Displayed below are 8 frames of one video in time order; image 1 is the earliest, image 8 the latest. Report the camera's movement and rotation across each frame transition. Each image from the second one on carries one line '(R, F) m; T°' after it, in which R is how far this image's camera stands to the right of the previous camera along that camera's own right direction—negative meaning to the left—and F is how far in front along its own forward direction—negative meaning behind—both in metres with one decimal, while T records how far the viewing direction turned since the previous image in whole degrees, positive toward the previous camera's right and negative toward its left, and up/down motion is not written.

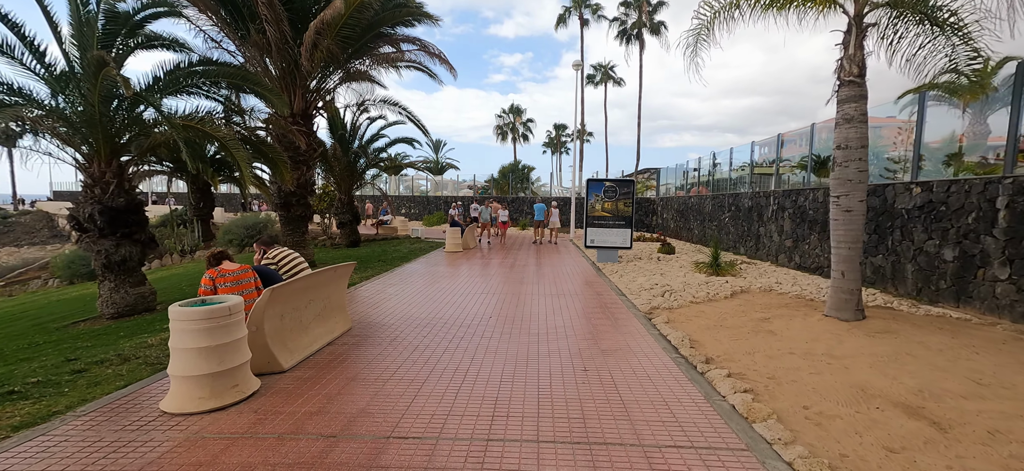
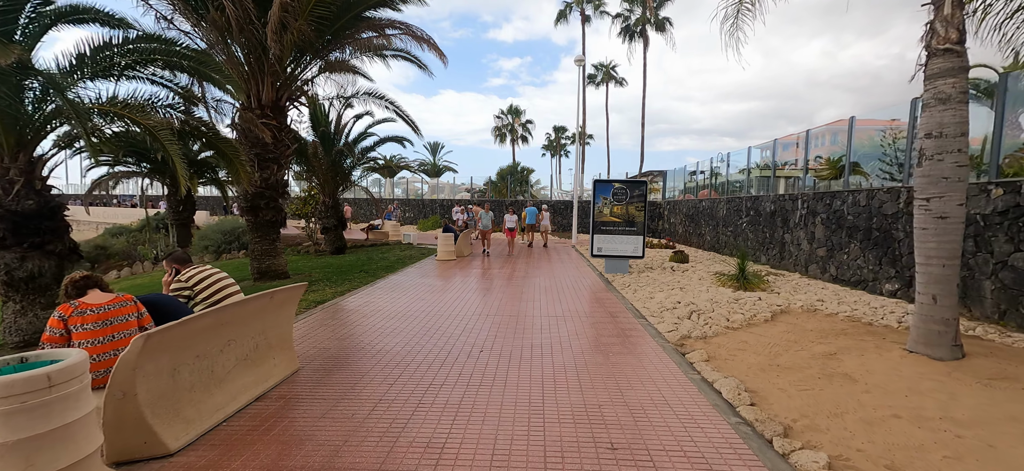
(0.0, +1.3) m; 0°
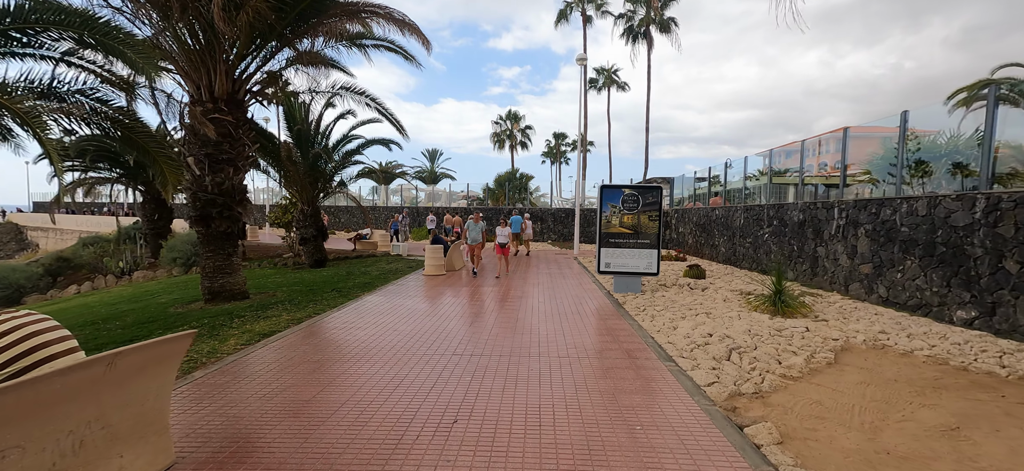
(+0.1, +1.4) m; 0°
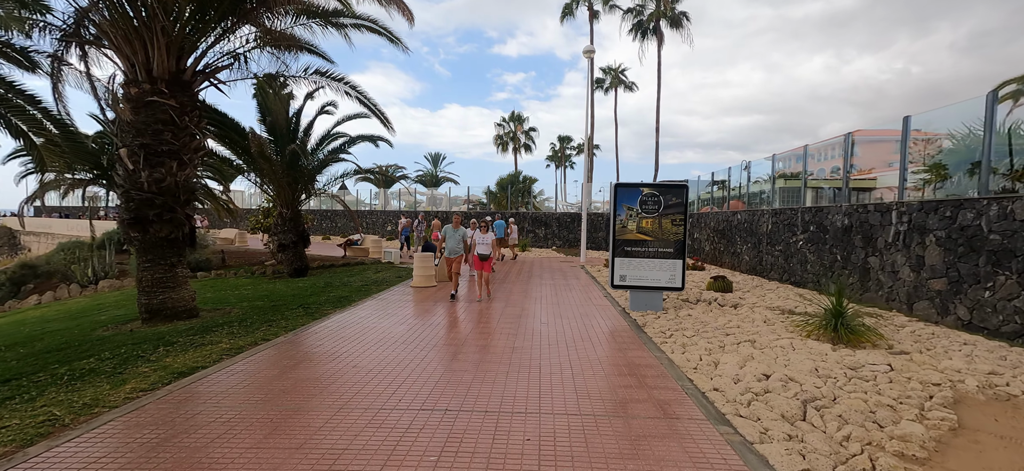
(+0.1, +1.5) m; -1°
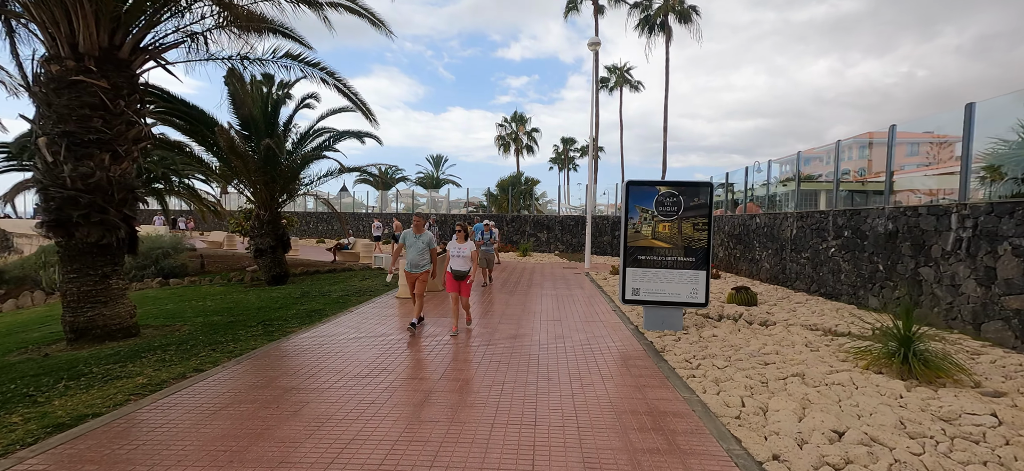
(+0.1, +1.2) m; 0°
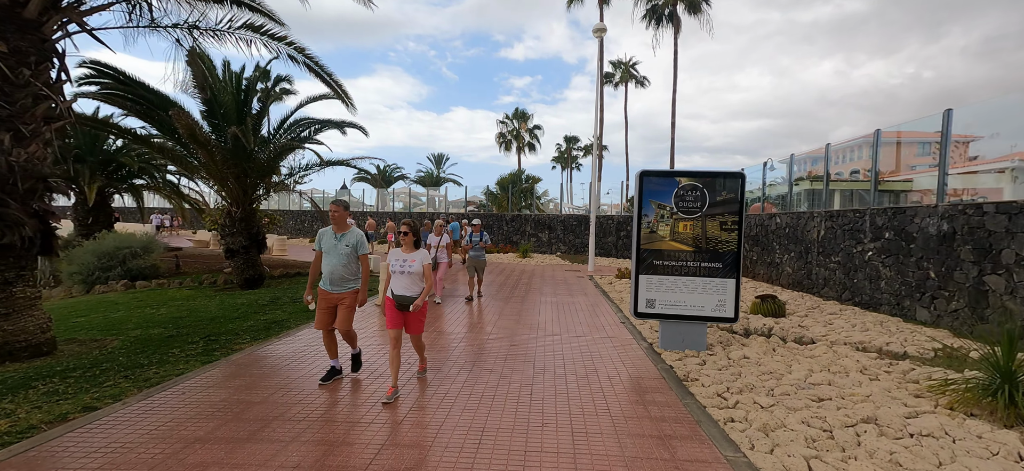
(+0.2, +1.1) m; 0°
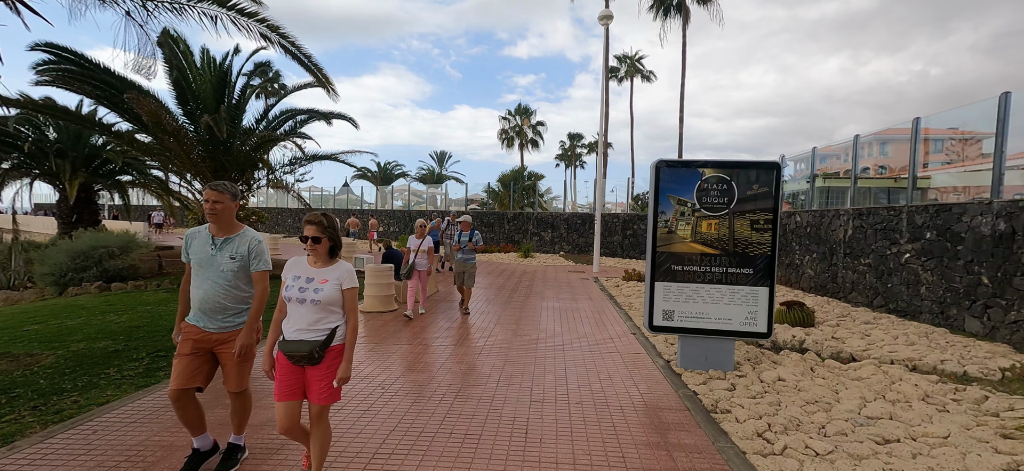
(+0.1, +0.8) m; 0°
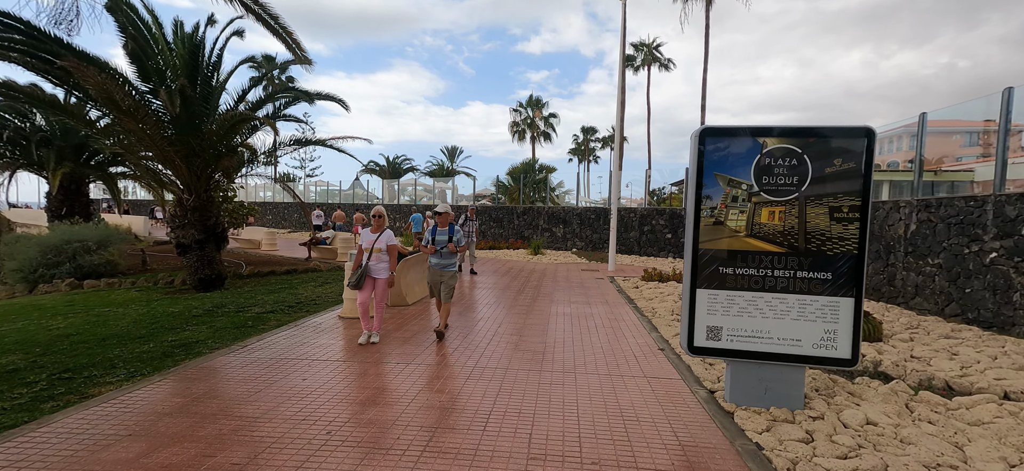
(+0.1, +1.2) m; -2°
